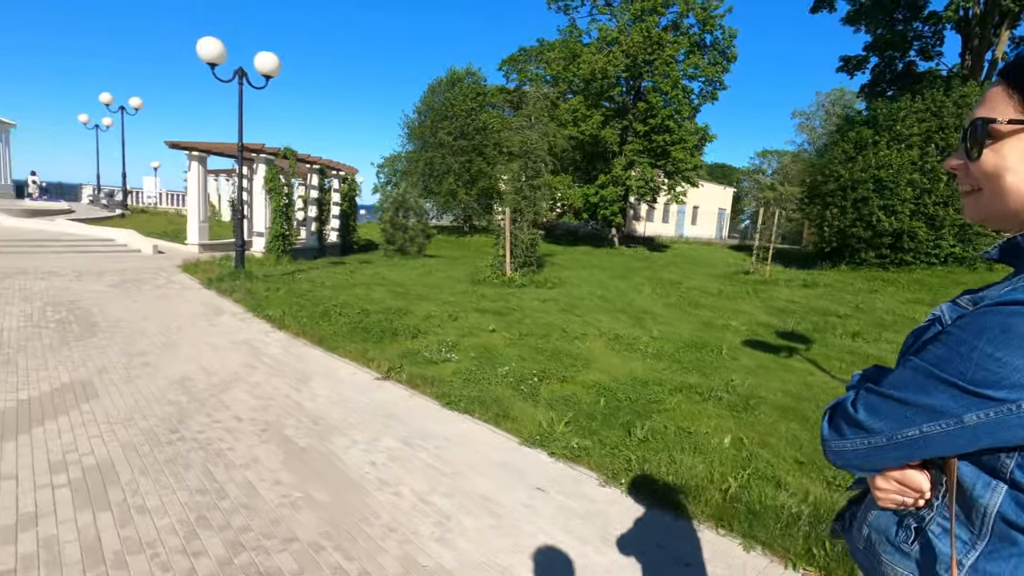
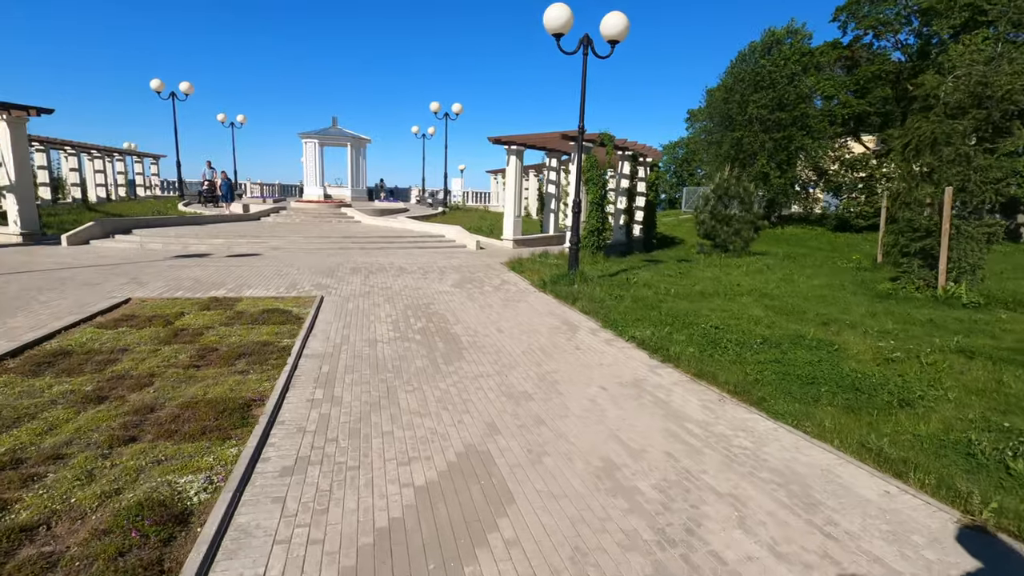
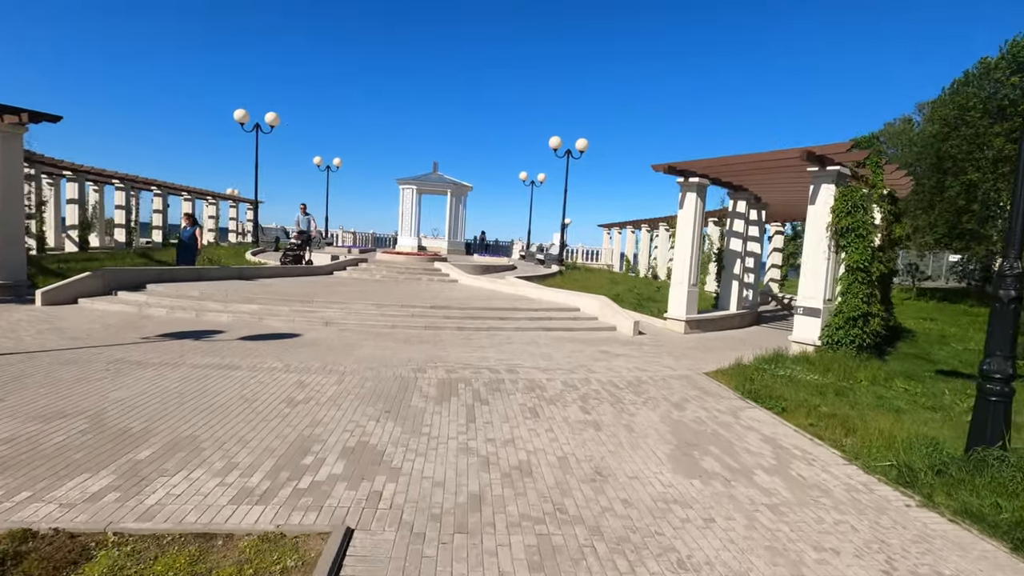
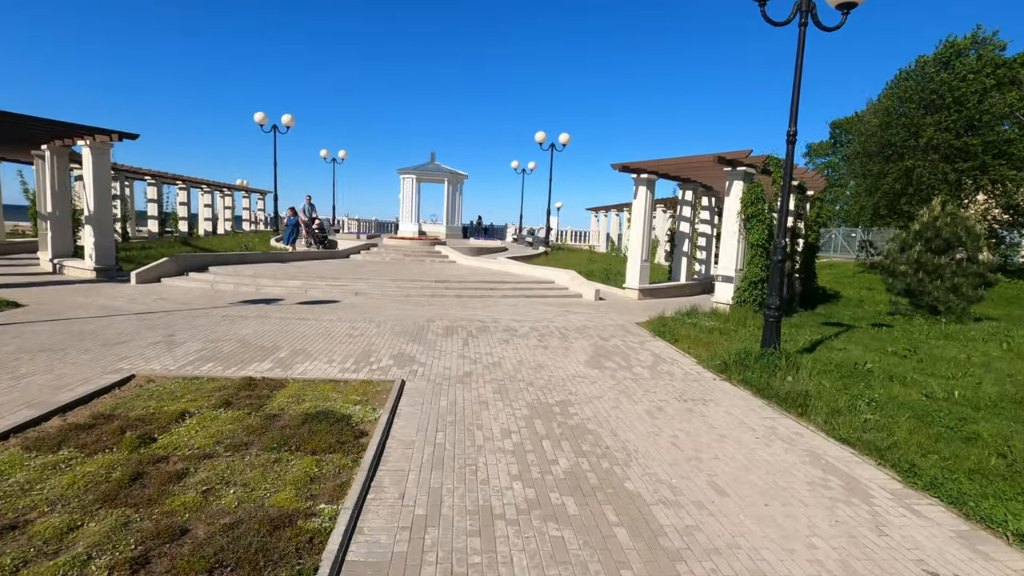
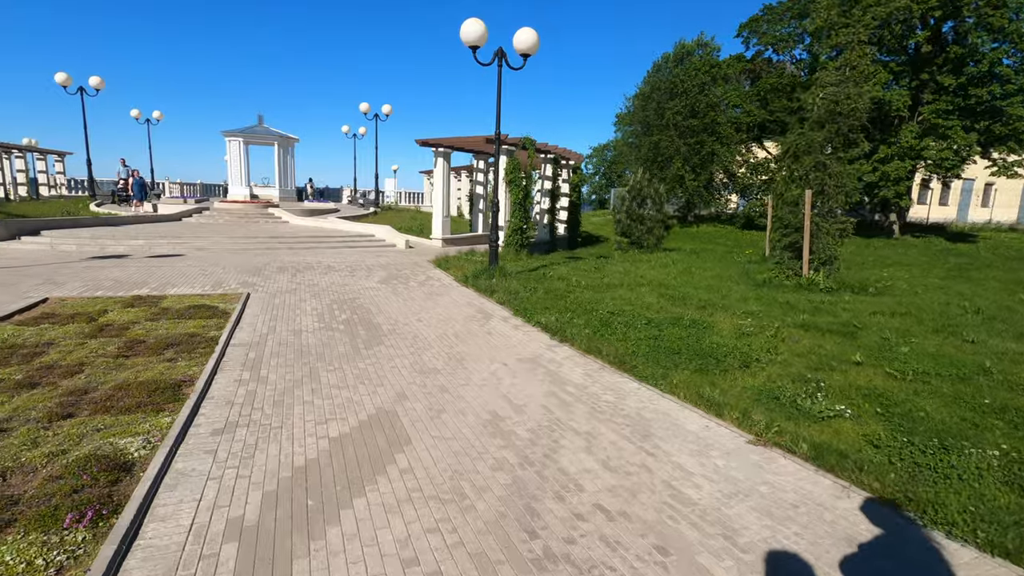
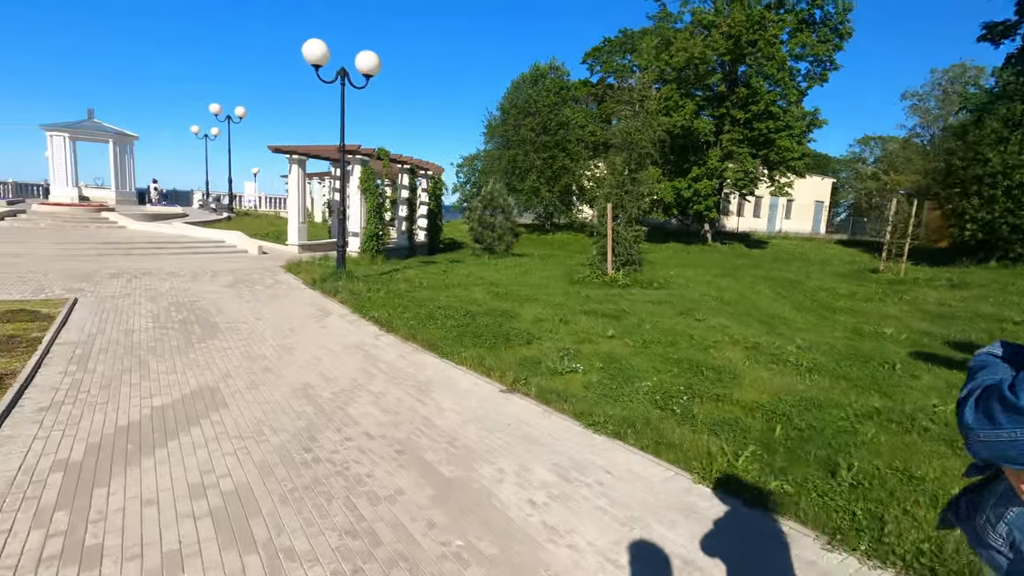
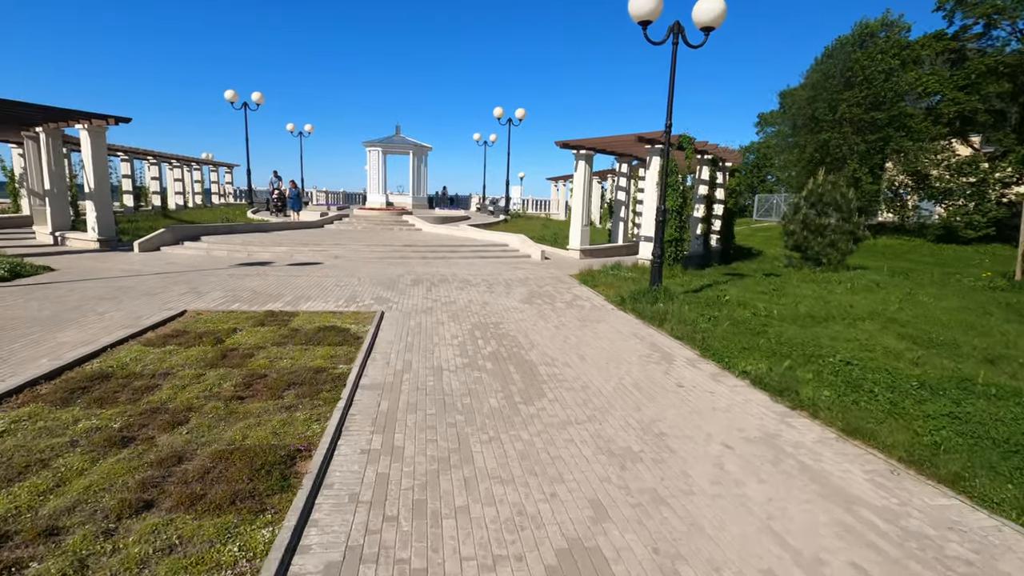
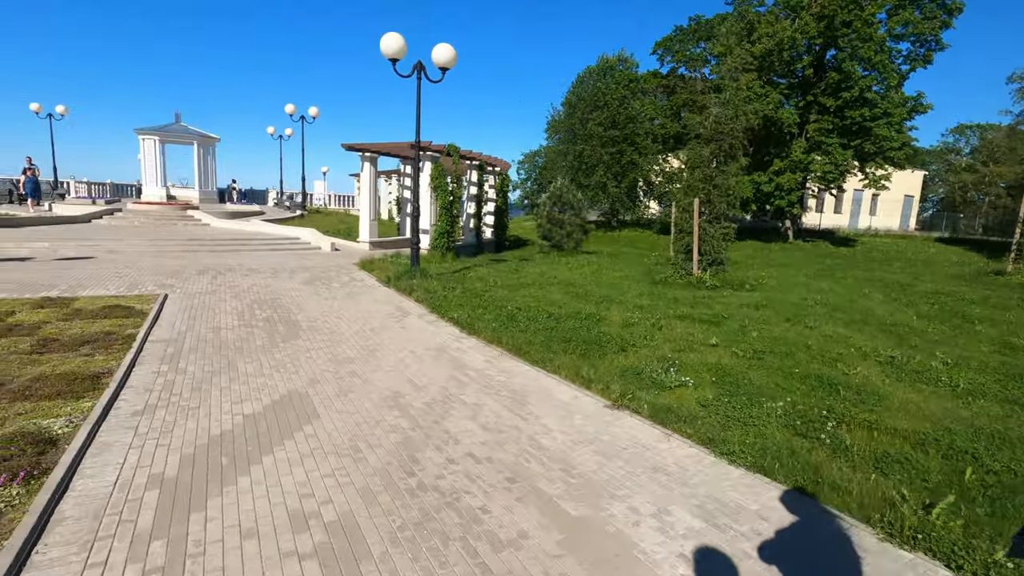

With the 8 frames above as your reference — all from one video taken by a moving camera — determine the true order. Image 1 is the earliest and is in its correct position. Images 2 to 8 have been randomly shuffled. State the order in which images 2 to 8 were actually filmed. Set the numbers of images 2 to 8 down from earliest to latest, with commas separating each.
6, 8, 5, 2, 7, 4, 3
